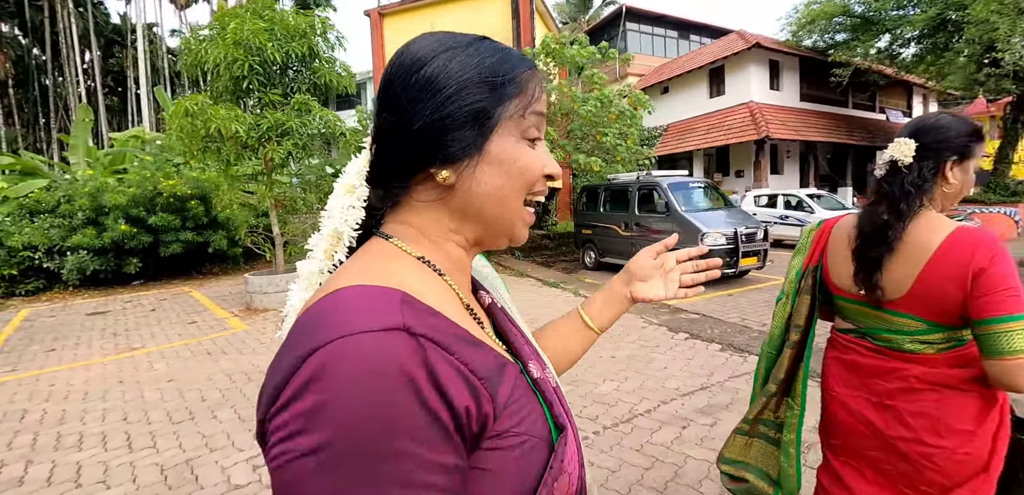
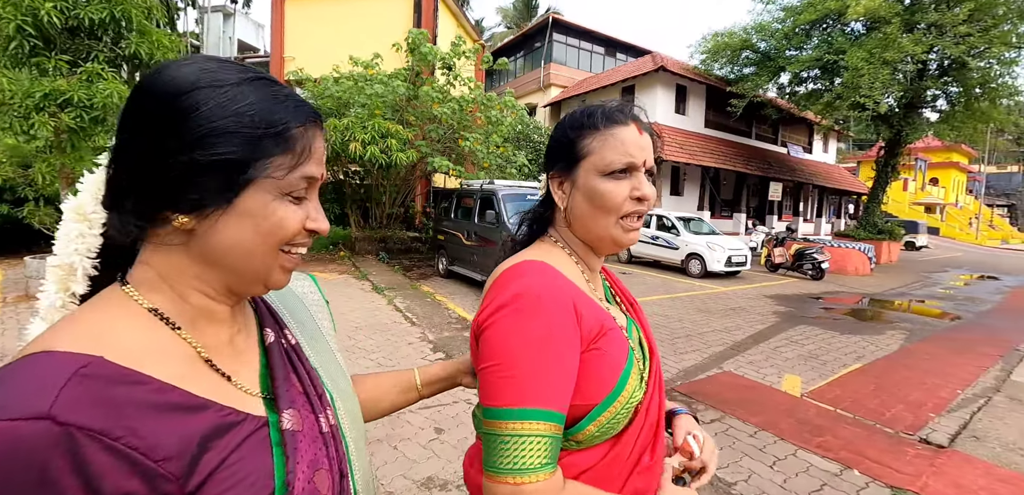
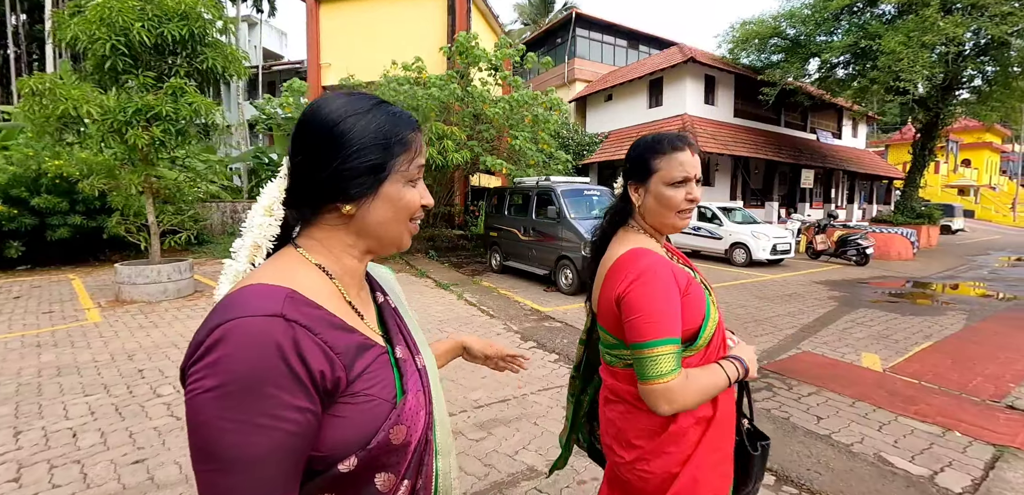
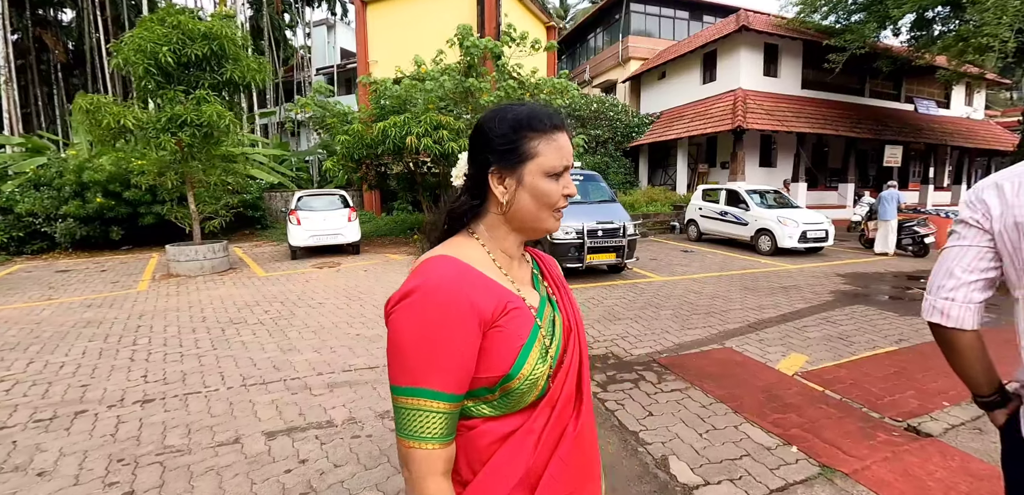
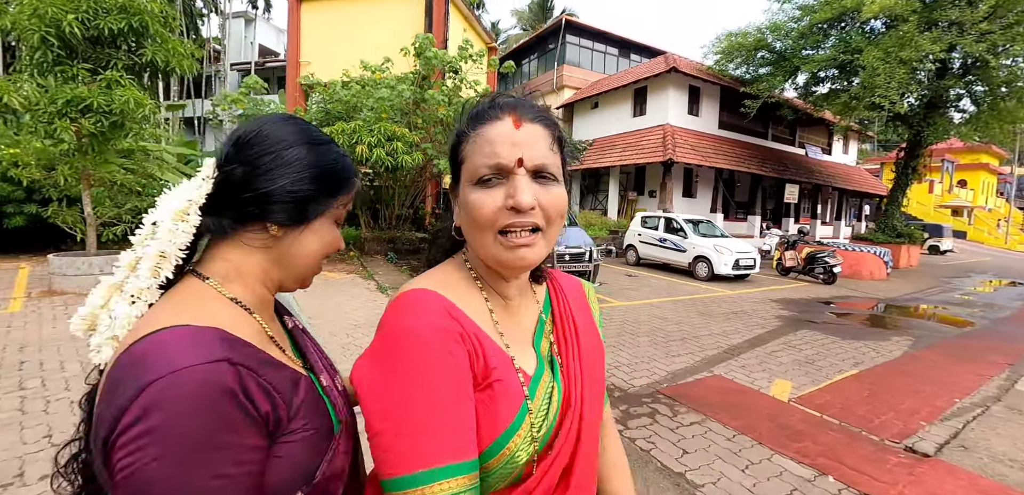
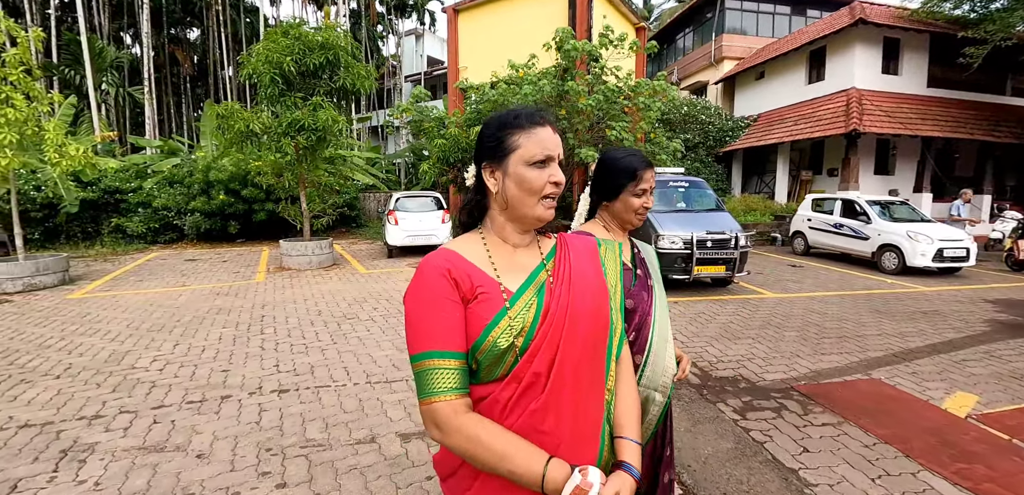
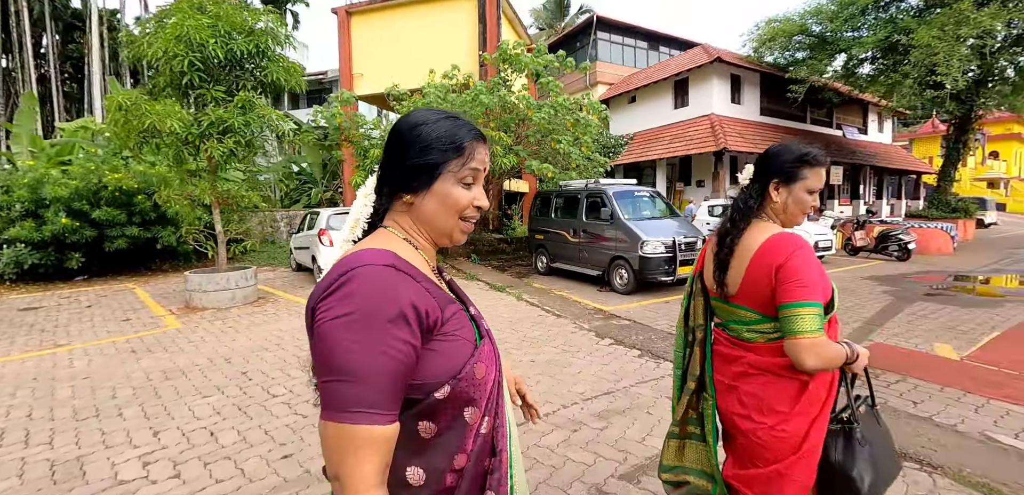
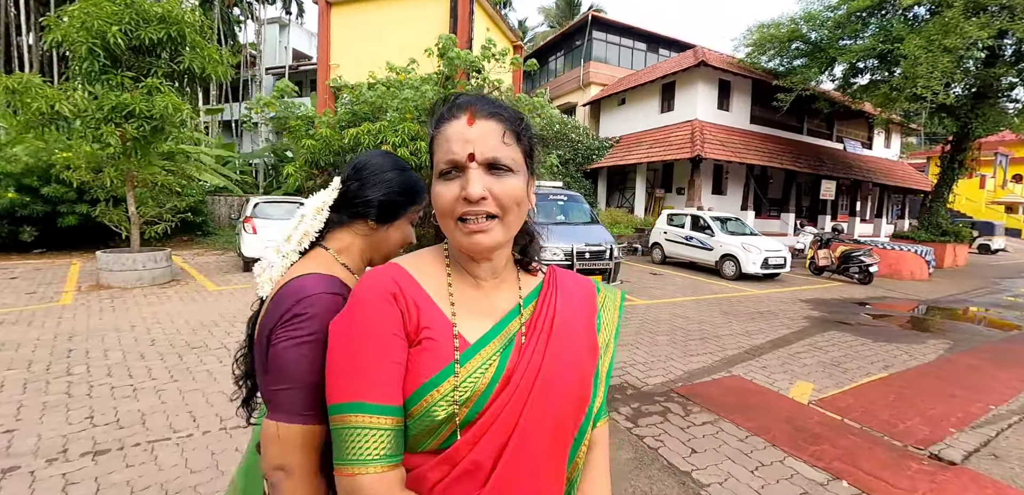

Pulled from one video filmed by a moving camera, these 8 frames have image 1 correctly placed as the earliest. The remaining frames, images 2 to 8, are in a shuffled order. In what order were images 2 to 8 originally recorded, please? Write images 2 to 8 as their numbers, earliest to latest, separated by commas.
7, 3, 2, 5, 8, 6, 4
